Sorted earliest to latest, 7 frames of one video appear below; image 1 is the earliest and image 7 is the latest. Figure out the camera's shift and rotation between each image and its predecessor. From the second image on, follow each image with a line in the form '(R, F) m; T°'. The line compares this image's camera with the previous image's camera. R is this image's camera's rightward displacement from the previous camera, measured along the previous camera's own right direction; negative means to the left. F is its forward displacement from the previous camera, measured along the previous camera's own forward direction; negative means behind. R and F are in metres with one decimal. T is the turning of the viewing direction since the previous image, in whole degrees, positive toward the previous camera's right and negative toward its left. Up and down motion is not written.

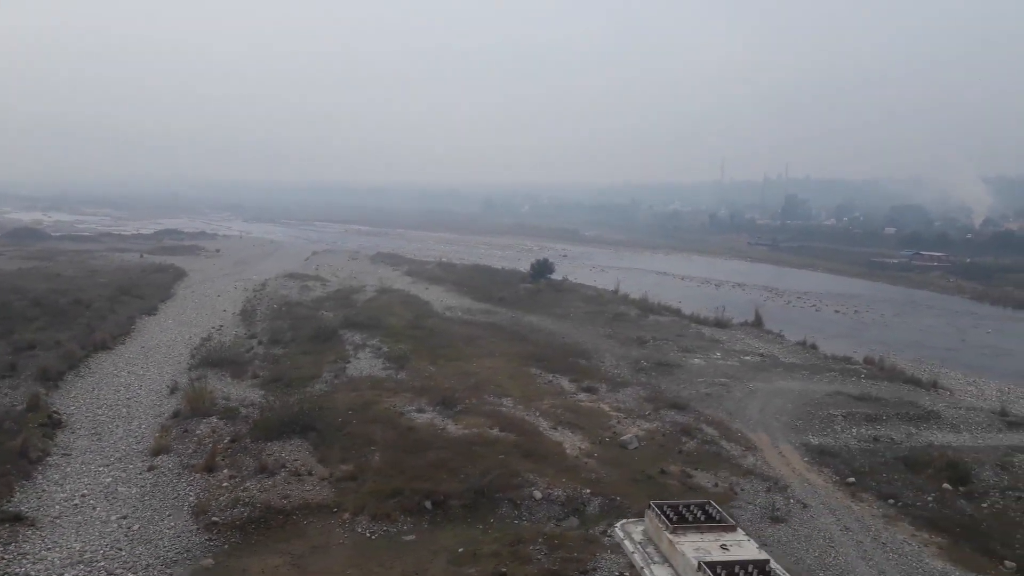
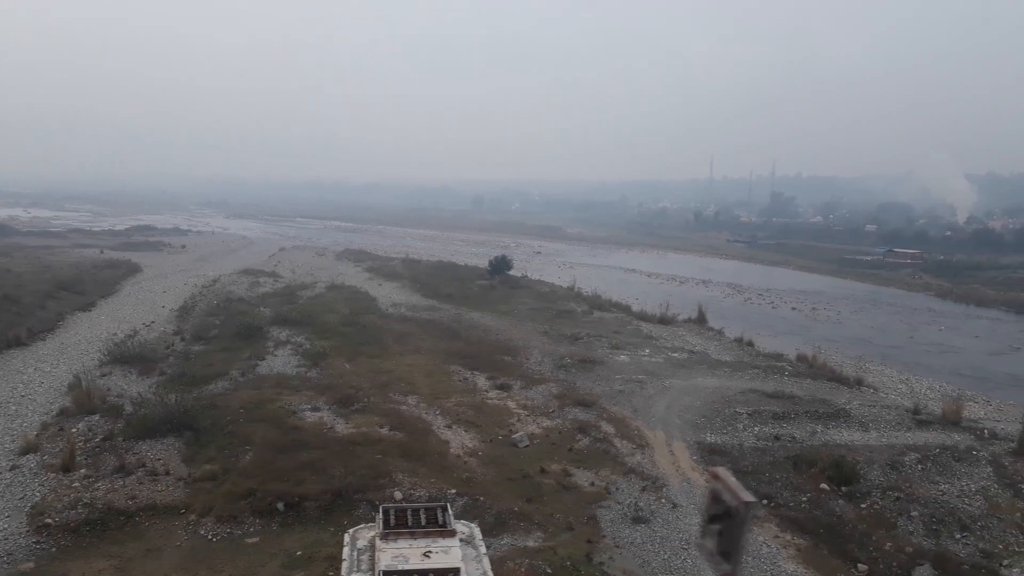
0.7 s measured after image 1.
(+1.2, +0.2) m; 0°
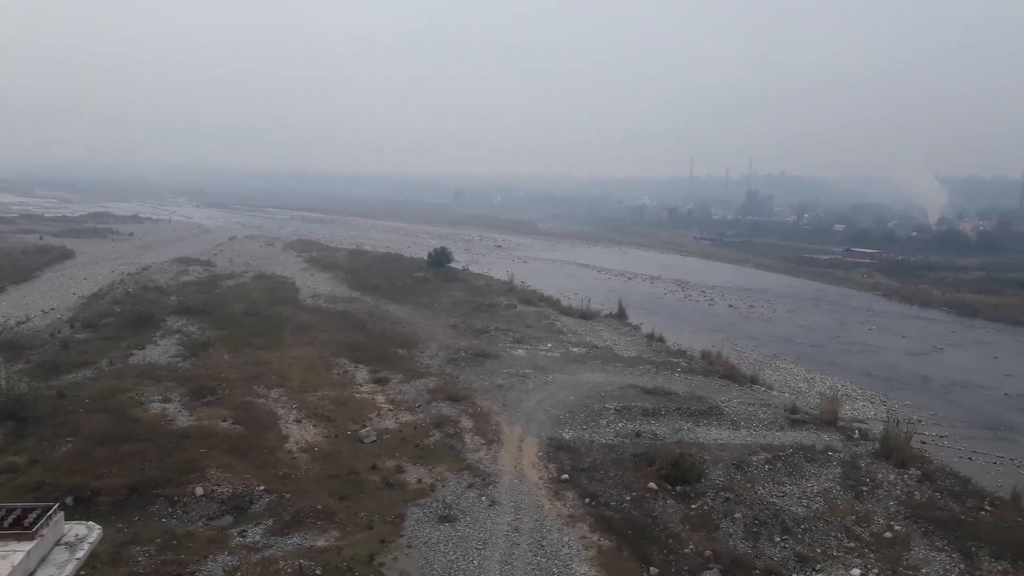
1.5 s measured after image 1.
(+1.5, +0.3) m; +1°
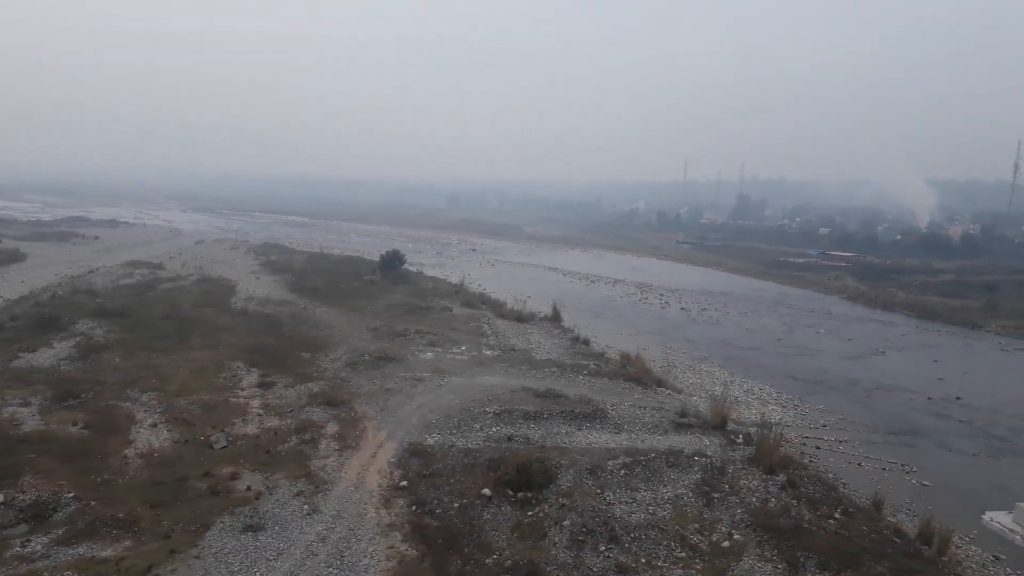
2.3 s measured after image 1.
(+1.5, +0.3) m; 0°
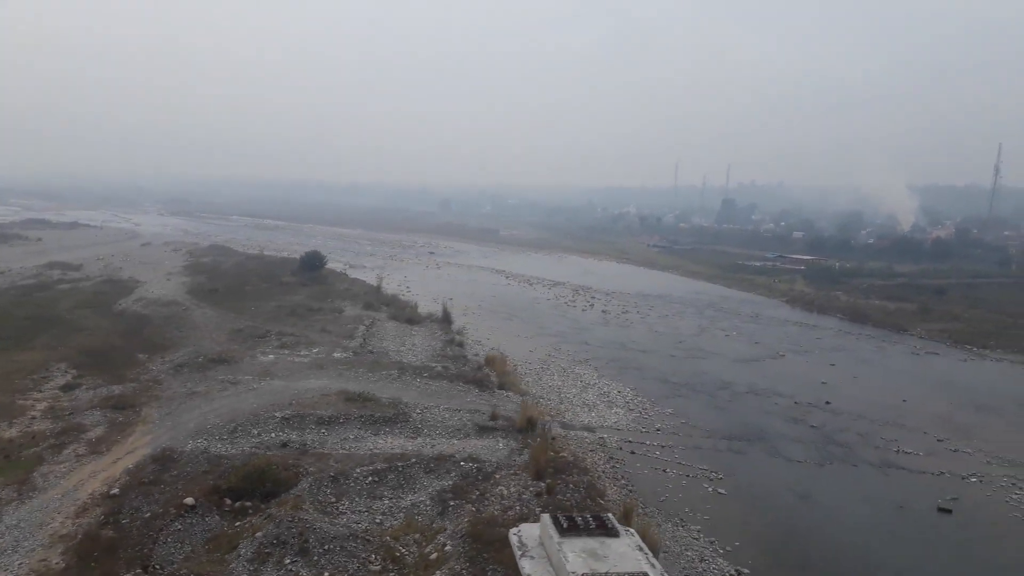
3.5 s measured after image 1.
(+2.4, +0.4) m; 0°
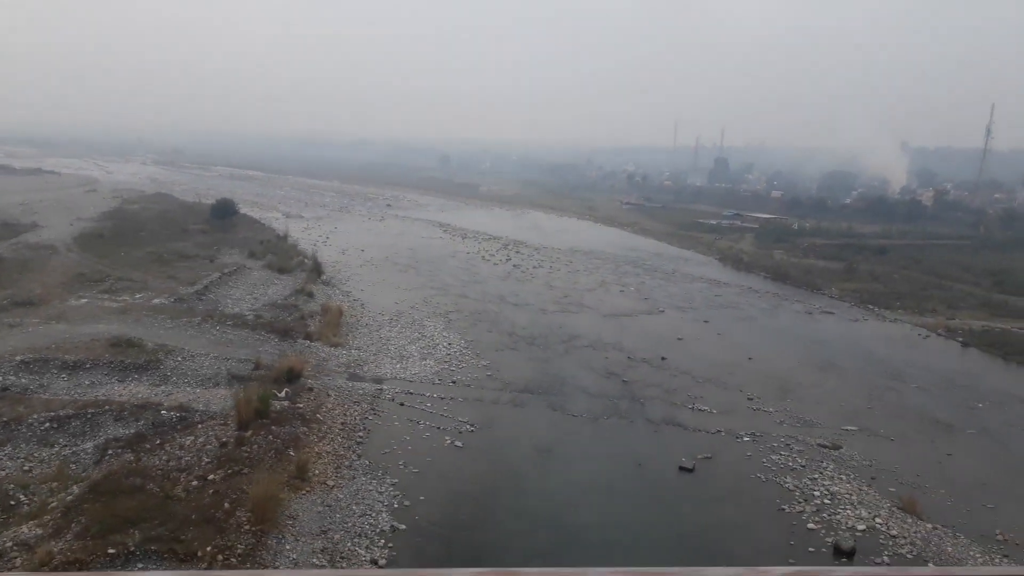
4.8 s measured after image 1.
(+2.8, +0.4) m; -1°
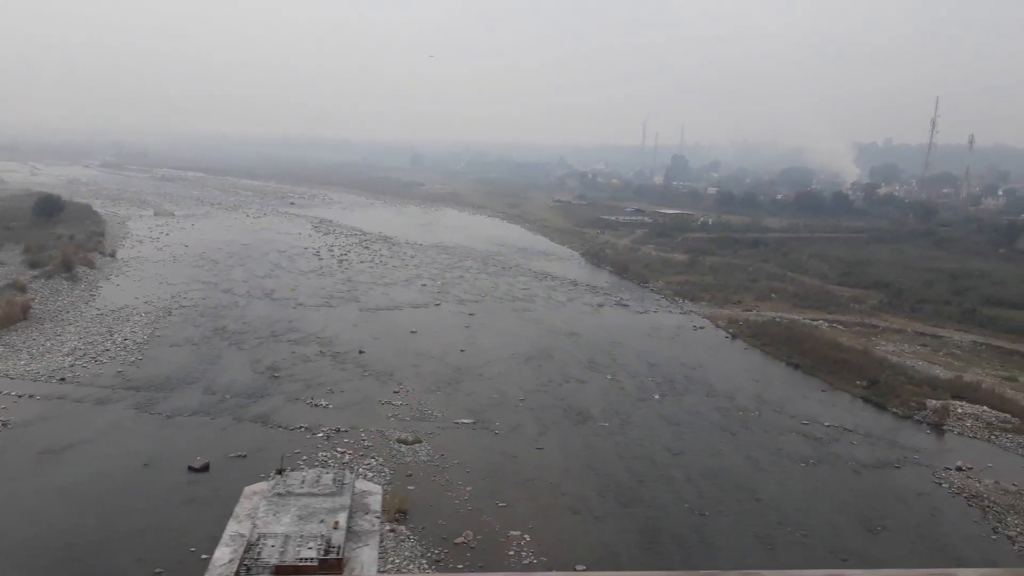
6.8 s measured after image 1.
(+4.6, +0.7) m; 0°
